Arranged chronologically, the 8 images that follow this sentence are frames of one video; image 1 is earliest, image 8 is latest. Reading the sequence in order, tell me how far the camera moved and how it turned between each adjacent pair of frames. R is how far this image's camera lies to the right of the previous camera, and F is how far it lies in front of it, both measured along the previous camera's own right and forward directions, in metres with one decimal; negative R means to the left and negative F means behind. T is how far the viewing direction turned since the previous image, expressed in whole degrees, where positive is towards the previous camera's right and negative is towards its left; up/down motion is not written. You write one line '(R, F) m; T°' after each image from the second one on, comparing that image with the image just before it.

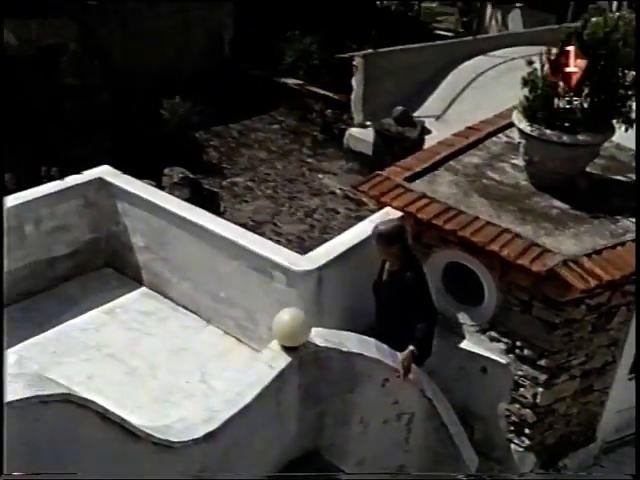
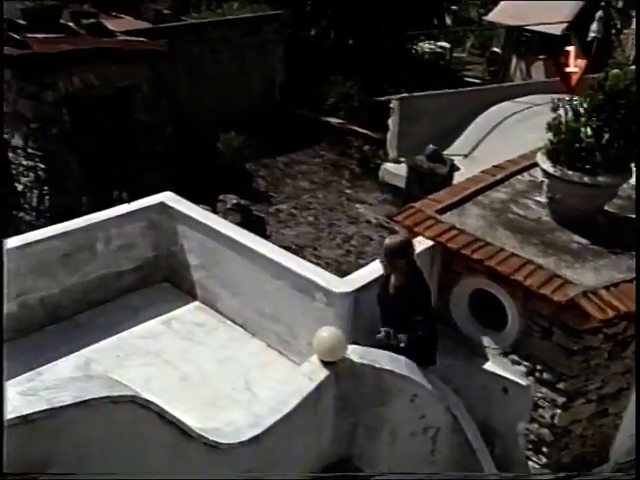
(-0.1, -0.4) m; -3°
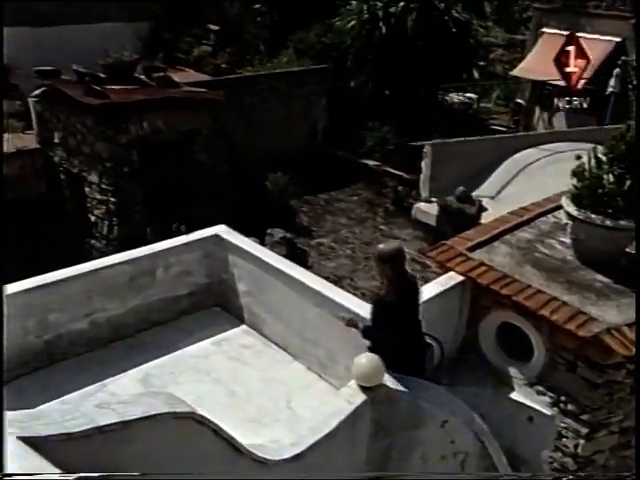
(-0.1, -0.4) m; -3°
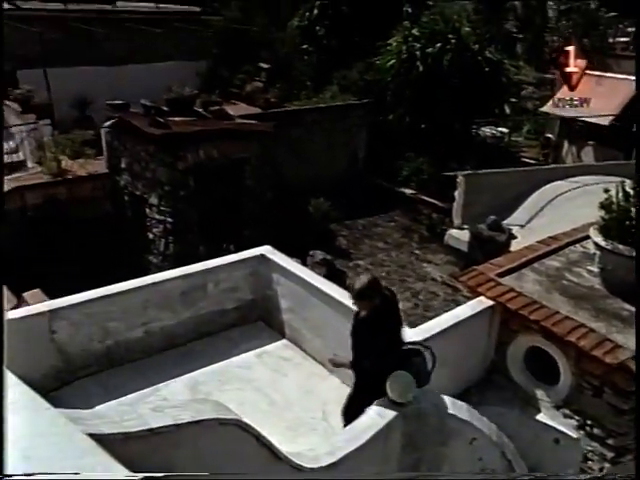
(-0.1, -0.3) m; -3°
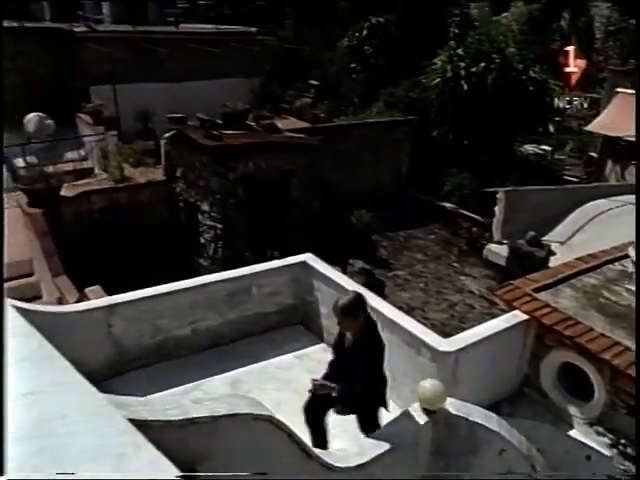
(0.0, -0.2) m; -5°
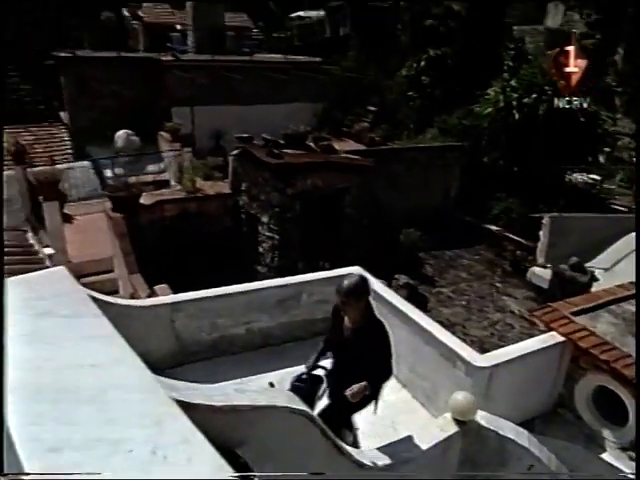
(+0.1, -0.4) m; -7°
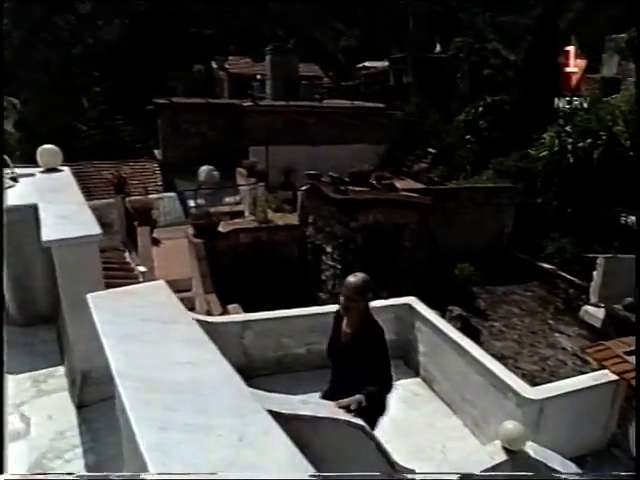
(0.0, -0.5) m; -7°
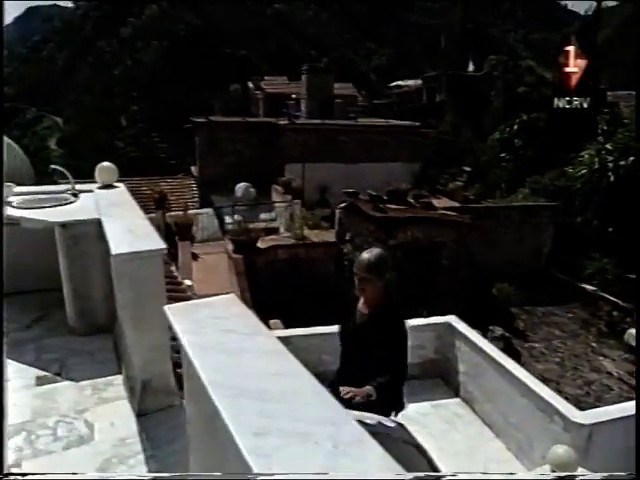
(-0.1, 0.0) m; -3°
